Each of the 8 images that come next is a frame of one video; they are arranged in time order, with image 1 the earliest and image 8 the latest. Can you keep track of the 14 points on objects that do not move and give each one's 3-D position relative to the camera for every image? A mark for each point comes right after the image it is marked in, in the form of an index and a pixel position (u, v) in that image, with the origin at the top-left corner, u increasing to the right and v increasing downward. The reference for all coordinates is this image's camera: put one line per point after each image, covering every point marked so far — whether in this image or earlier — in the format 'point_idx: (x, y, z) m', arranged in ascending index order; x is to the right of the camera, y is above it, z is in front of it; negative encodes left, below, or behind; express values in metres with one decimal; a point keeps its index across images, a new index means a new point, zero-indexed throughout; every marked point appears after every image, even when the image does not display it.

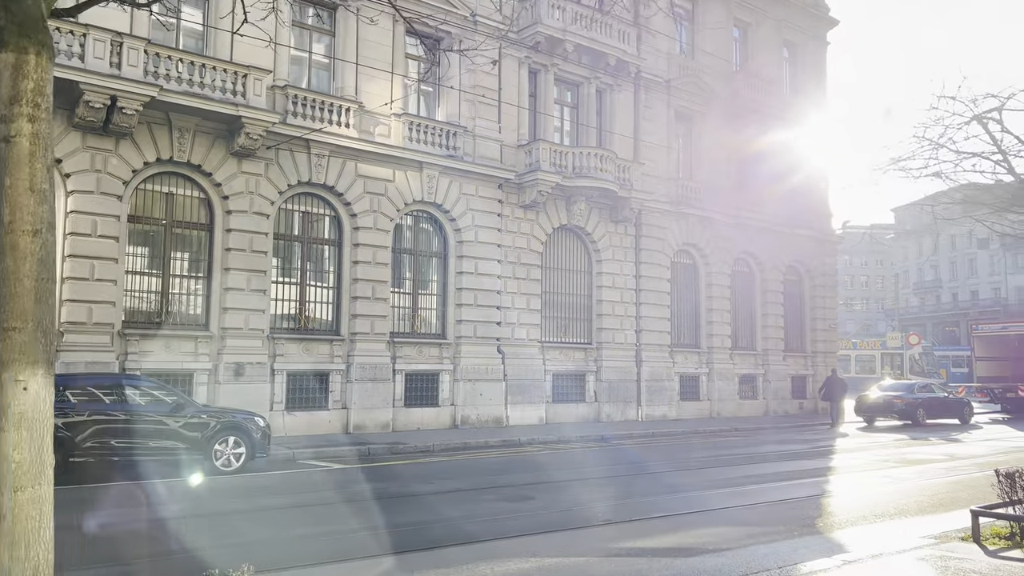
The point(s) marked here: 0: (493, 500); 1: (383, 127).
0: (-0.2, -2.8, +10.5) m
1: (-3.3, +4.1, +19.8) m
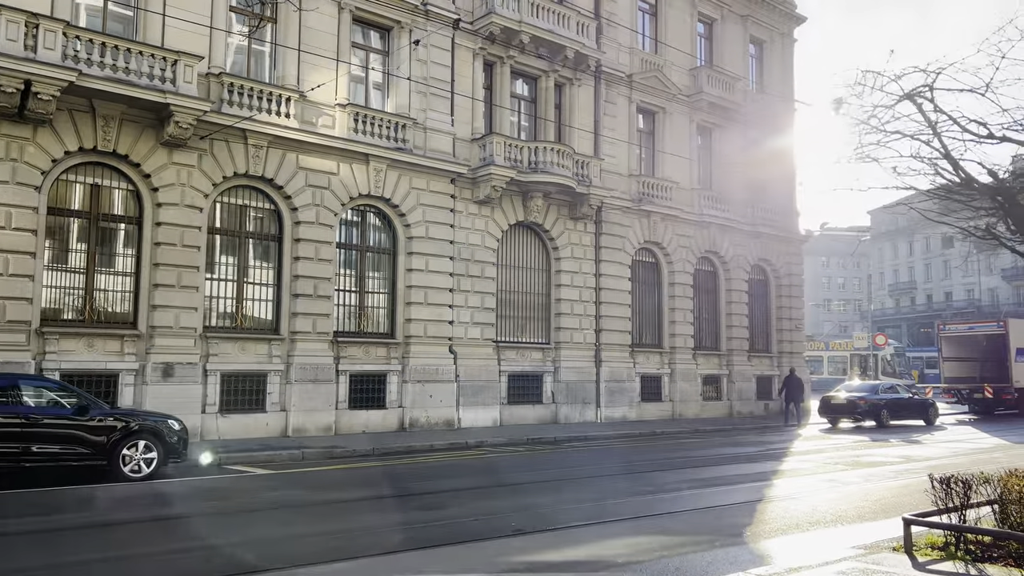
0: (-1.3, -2.7, +9.8) m
1: (-4.5, +4.1, +19.1) m
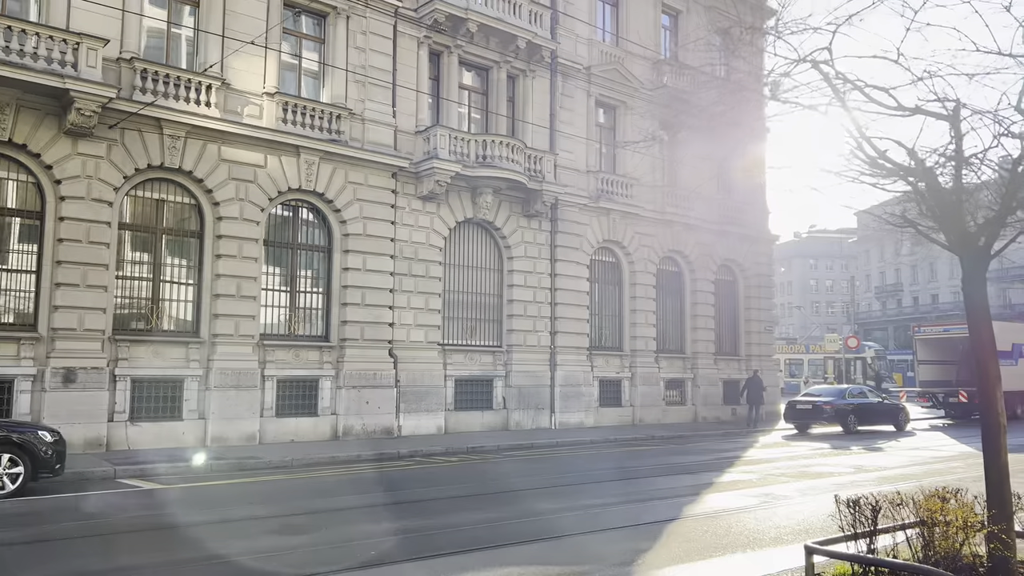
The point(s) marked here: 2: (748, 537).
0: (-2.6, -2.7, +8.7) m
1: (-5.9, +4.1, +18.0) m
2: (+2.6, -2.7, +8.6) m
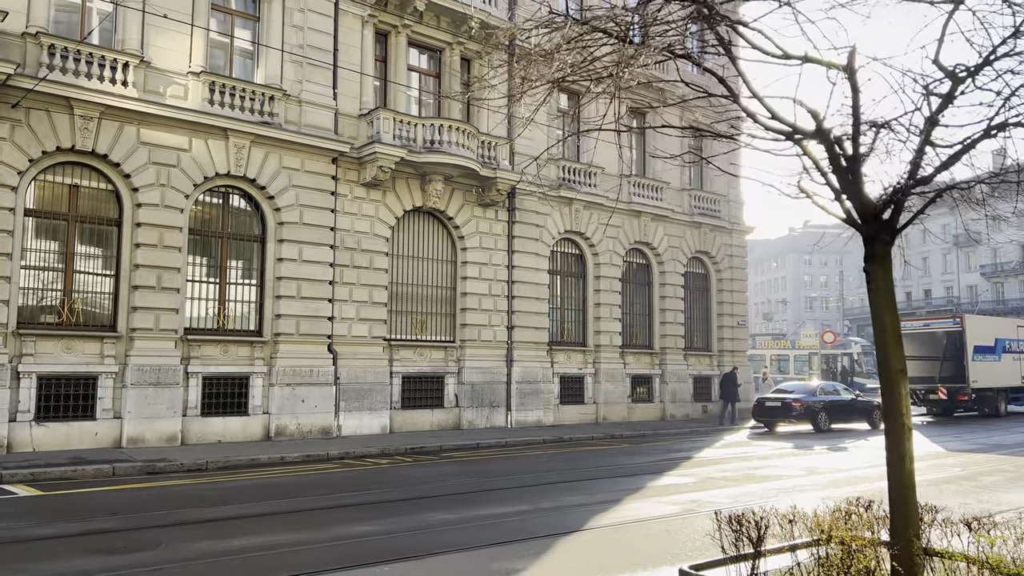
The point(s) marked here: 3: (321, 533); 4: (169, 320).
0: (-3.9, -2.6, +7.7) m
1: (-7.2, +4.3, +16.9) m
2: (+1.3, -2.6, +7.6) m
3: (-2.1, -2.7, +8.4) m
4: (-7.2, -0.7, +16.5) m
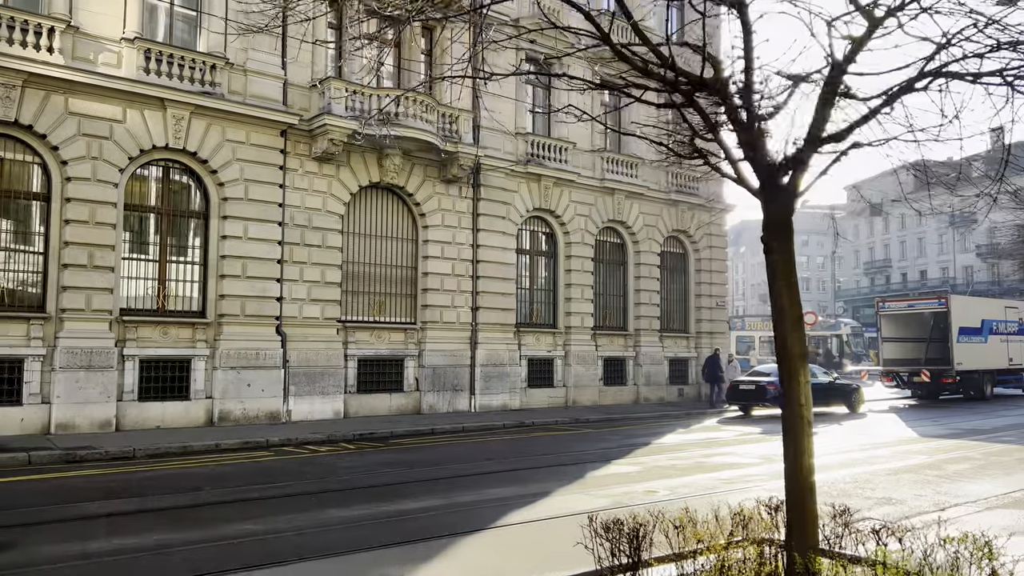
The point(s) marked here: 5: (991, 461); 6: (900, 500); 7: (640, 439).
0: (-4.9, -2.3, +6.9) m
1: (-8.2, +4.8, +16.0) m
2: (+0.3, -2.3, +6.9) m
3: (-3.1, -2.4, +7.7) m
4: (-8.2, -0.3, +15.7) m
5: (+8.1, -2.9, +13.3) m
6: (+4.9, -2.7, +10.0) m
7: (+2.9, -3.3, +17.3) m
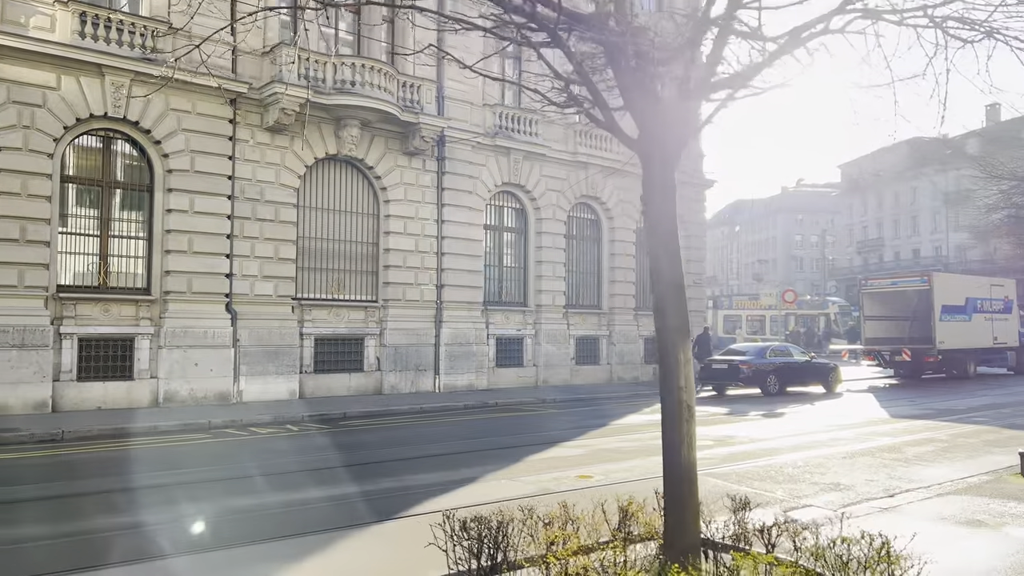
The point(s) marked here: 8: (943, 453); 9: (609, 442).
0: (-5.8, -2.1, +6.3) m
1: (-9.2, +5.2, +15.2) m
2: (-0.6, -2.1, +6.3) m
3: (-4.0, -2.2, +7.1) m
4: (-9.1, +0.2, +15.1) m
5: (+7.2, -2.5, +12.8) m
6: (+4.0, -2.4, +9.4) m
7: (+1.9, -2.8, +16.7) m
8: (+6.5, -2.5, +11.8) m
9: (+1.5, -2.4, +12.4) m
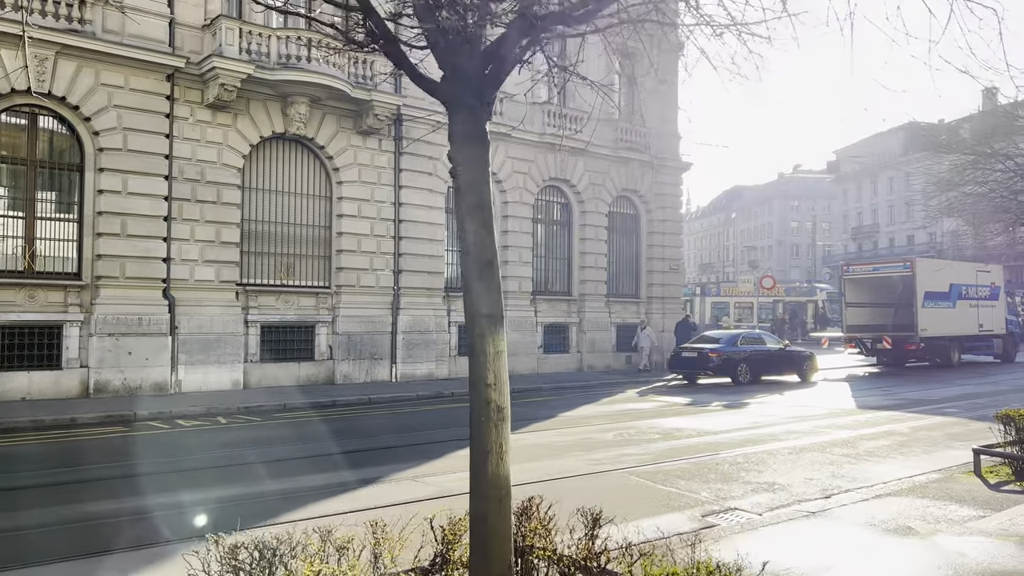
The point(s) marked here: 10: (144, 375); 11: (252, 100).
0: (-6.8, -1.9, +5.6) m
1: (-10.2, +5.5, +14.4) m
2: (-1.6, -2.0, +5.5) m
3: (-5.0, -2.0, +6.3) m
4: (-10.2, +0.5, +14.3) m
5: (+6.2, -2.3, +12.1) m
6: (+3.0, -2.2, +8.7) m
7: (+0.9, -2.5, +16.0) m
8: (+5.4, -2.3, +11.1) m
9: (+0.5, -2.2, +11.6) m
10: (-7.6, -1.8, +16.1) m
11: (-5.9, +4.3, +17.9) m
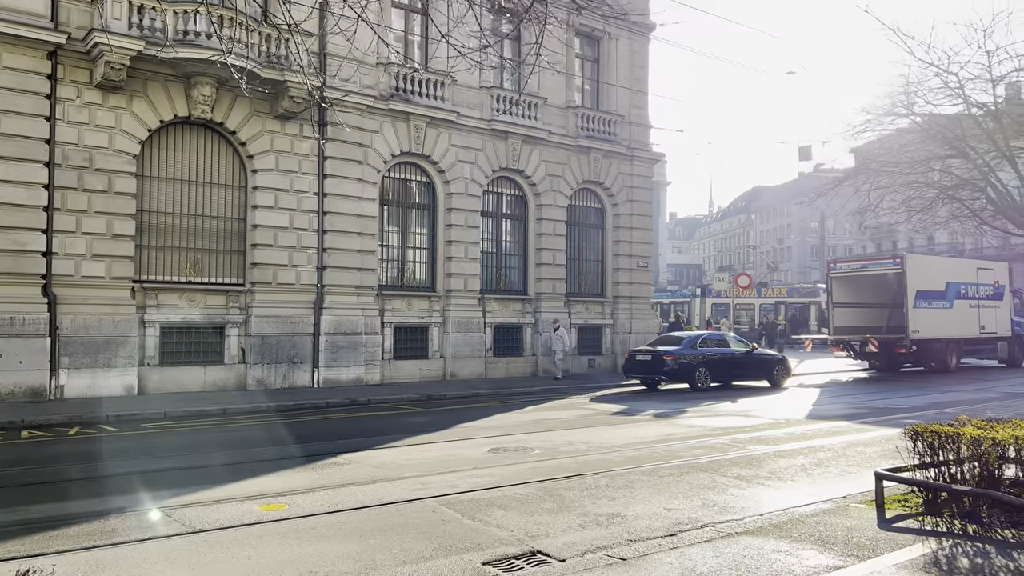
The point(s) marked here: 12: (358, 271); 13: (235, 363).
0: (-8.9, -1.8, +4.2) m
1: (-12.0, +5.6, +13.1) m
2: (-3.7, -1.8, +4.0) m
3: (-7.1, -1.9, +4.9) m
4: (-11.9, +0.6, +13.0) m
5: (+4.3, -2.1, +10.3) m
6: (+1.0, -2.1, +7.0) m
7: (-0.8, -2.4, +14.4) m
8: (+3.6, -2.1, +9.3) m
9: (-1.4, -2.1, +10.0) m
10: (-9.3, -1.7, +14.7) m
11: (-7.6, +4.3, +16.5) m
12: (-3.8, +0.4, +19.6) m
13: (-6.2, -1.7, +17.7) m
